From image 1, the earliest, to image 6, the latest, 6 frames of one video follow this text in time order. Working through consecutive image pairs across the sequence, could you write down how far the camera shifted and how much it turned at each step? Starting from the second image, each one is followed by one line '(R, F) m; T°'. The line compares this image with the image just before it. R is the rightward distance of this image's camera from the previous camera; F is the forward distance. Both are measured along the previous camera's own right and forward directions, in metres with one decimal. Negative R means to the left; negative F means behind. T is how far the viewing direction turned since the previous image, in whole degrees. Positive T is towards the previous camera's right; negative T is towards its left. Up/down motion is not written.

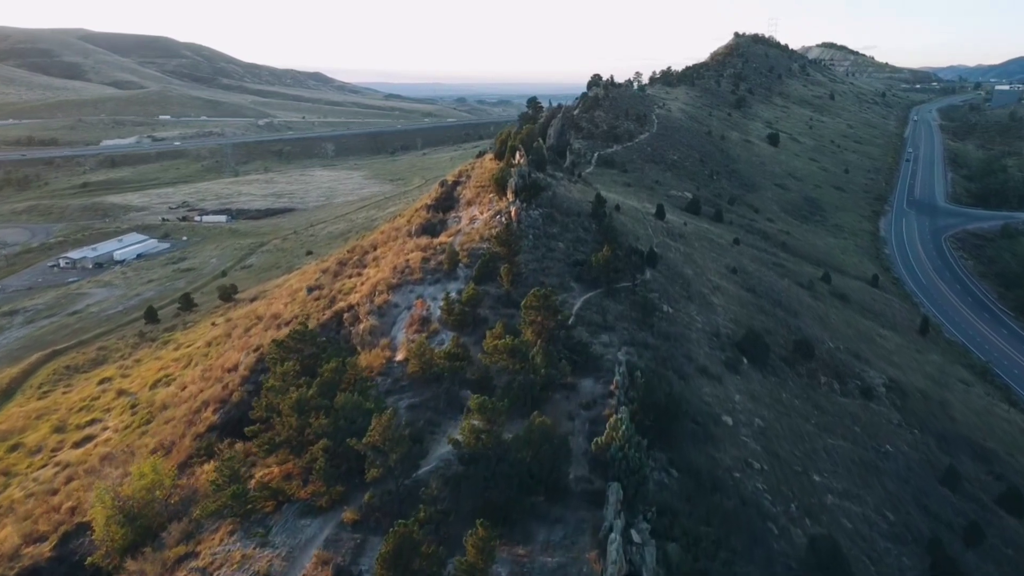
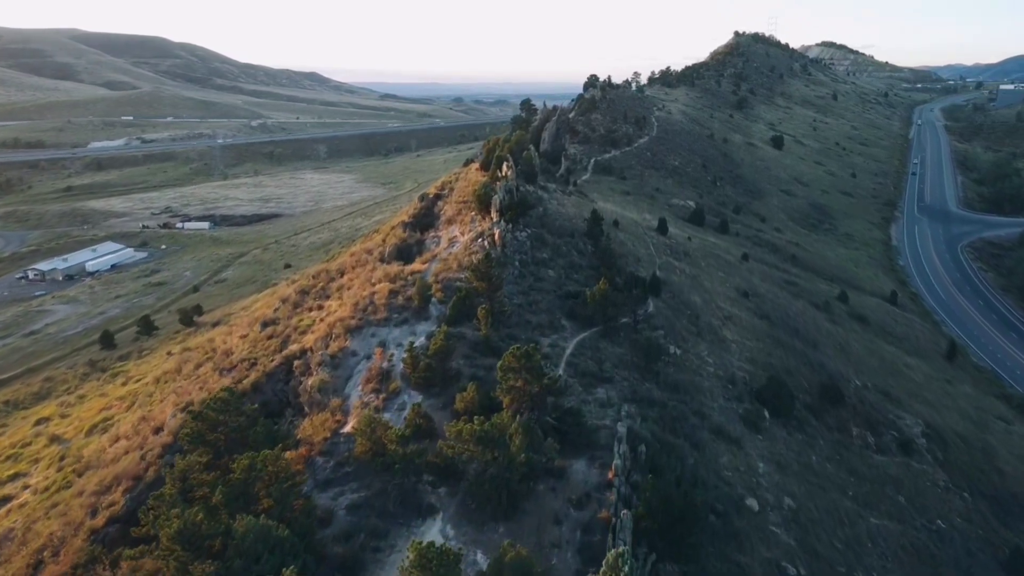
(+0.7, +5.3) m; 0°
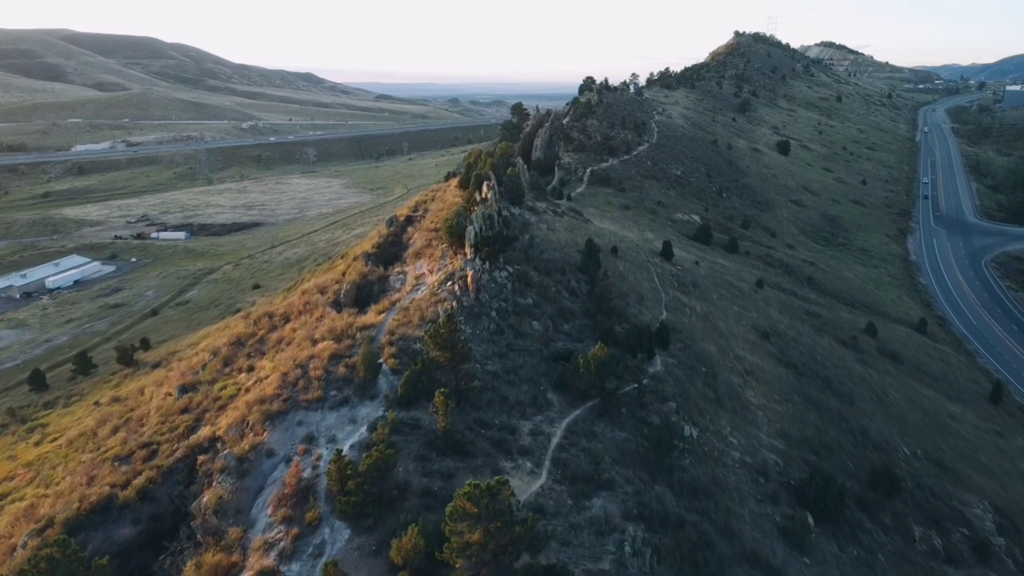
(+0.8, +6.9) m; 0°
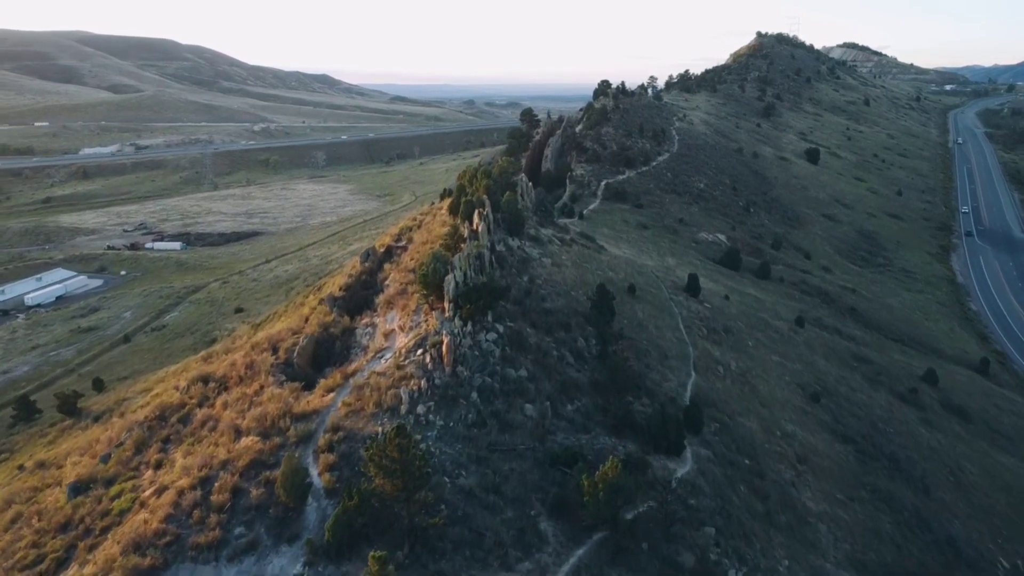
(+0.8, +6.9) m; -1°
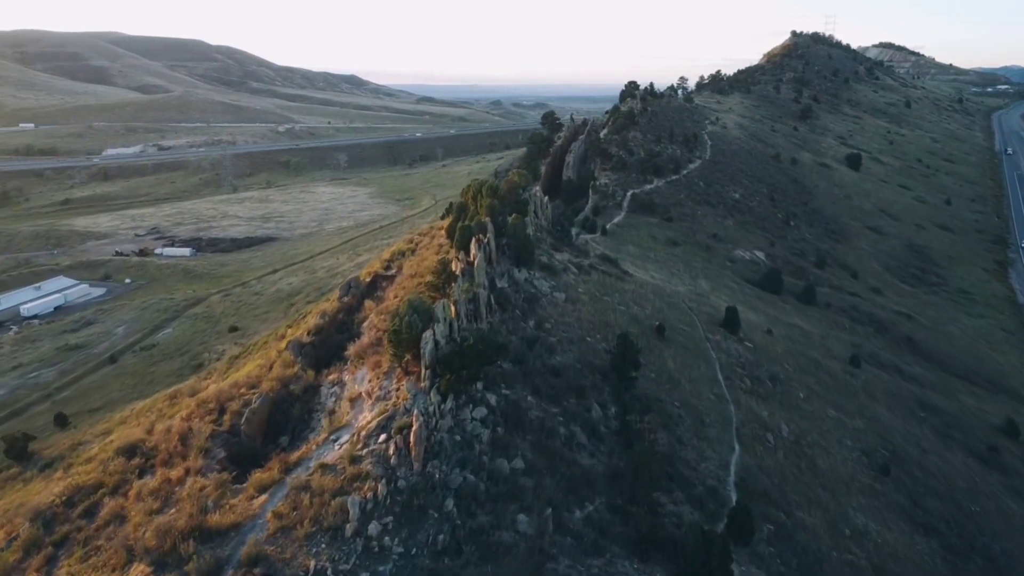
(+0.8, +5.8) m; -2°
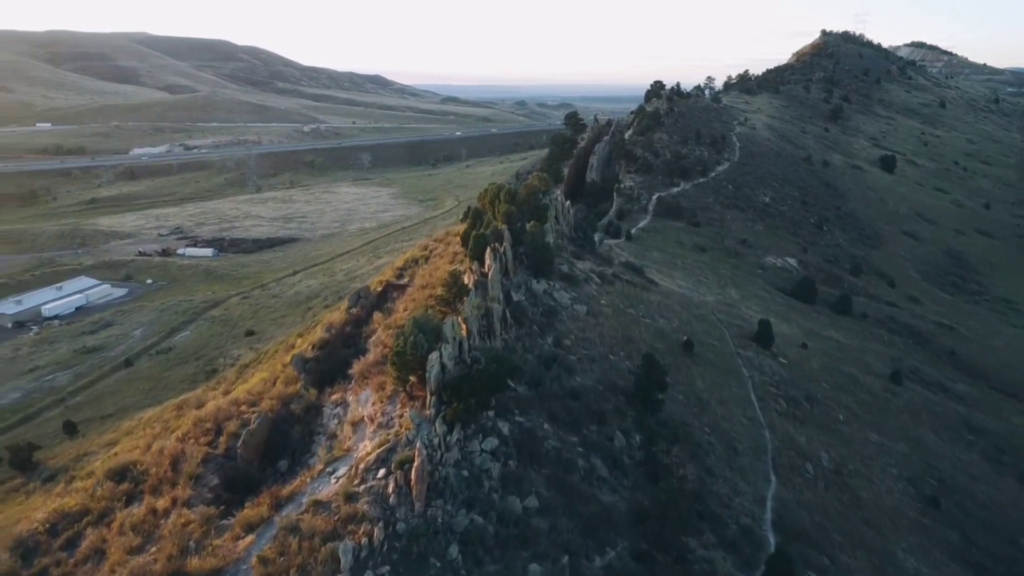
(+0.2, +1.8) m; -2°
